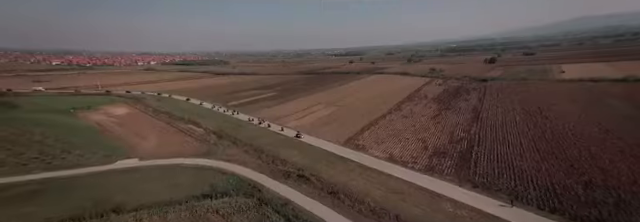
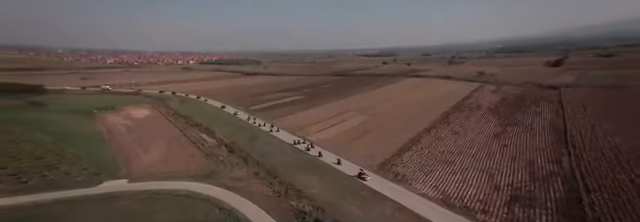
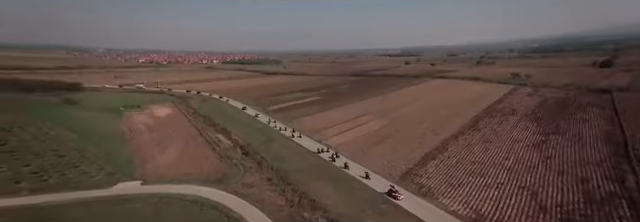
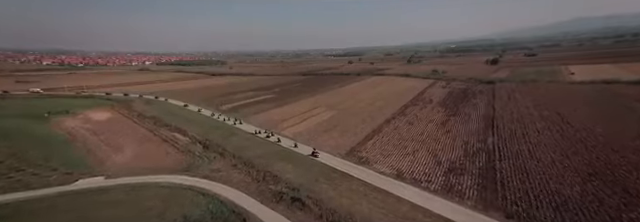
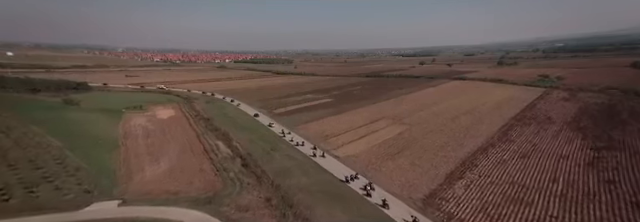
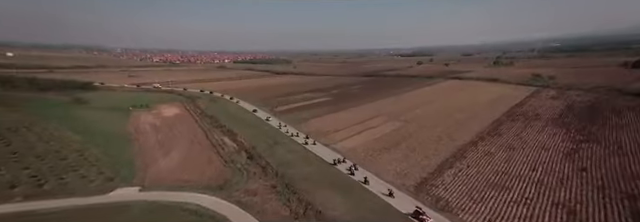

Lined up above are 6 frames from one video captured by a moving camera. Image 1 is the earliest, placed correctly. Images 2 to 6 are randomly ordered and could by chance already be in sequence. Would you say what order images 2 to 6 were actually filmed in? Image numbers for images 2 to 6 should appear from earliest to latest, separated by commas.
4, 2, 3, 6, 5
